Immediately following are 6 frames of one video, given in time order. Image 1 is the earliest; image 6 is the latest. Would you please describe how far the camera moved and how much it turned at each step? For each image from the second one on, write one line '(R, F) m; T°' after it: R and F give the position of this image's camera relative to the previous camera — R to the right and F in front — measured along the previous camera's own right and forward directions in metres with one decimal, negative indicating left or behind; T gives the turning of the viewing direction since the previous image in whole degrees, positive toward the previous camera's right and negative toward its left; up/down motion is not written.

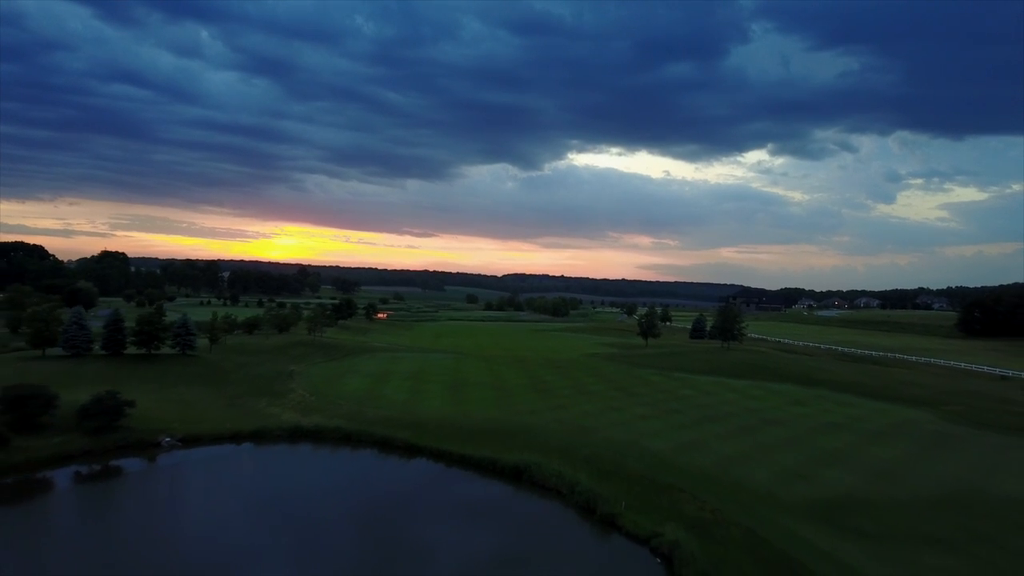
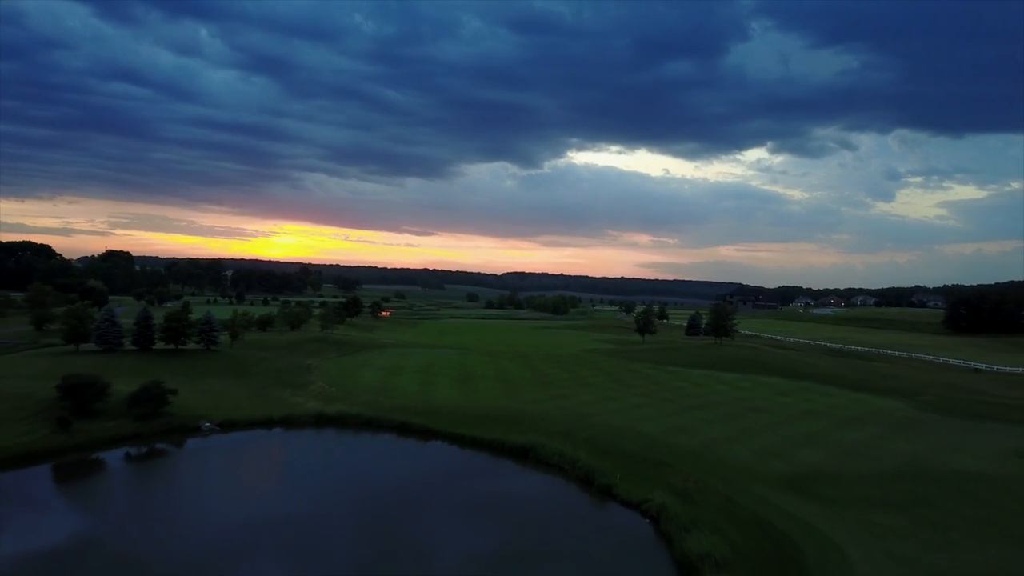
(-0.1, -1.2) m; 0°
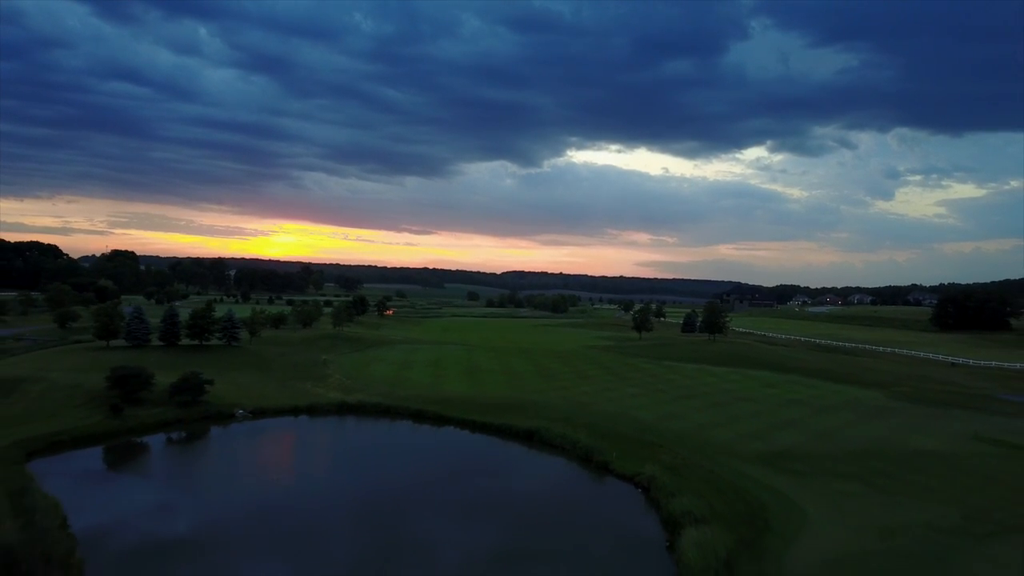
(-0.1, -1.2) m; 0°
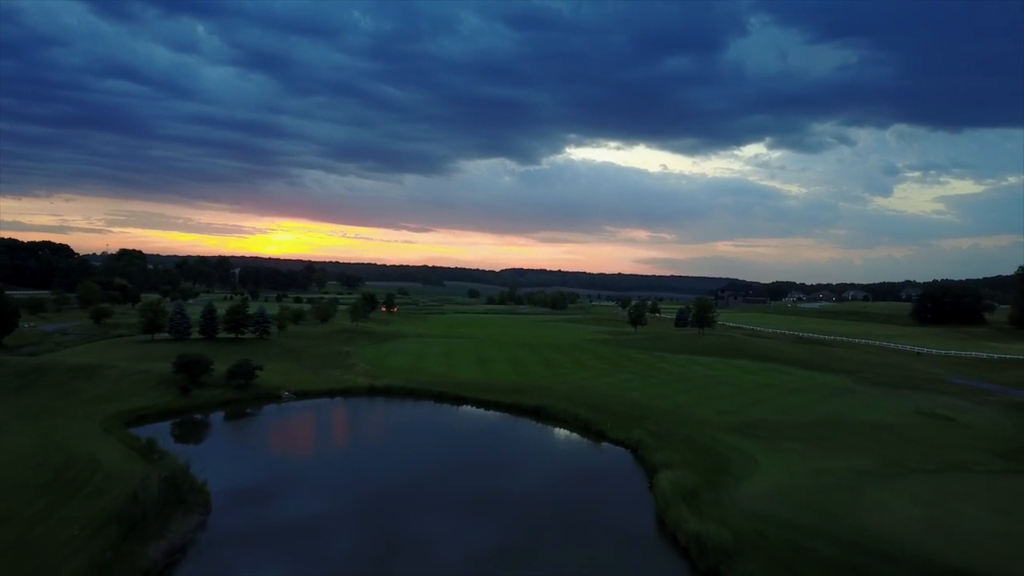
(-0.2, -2.0) m; 0°
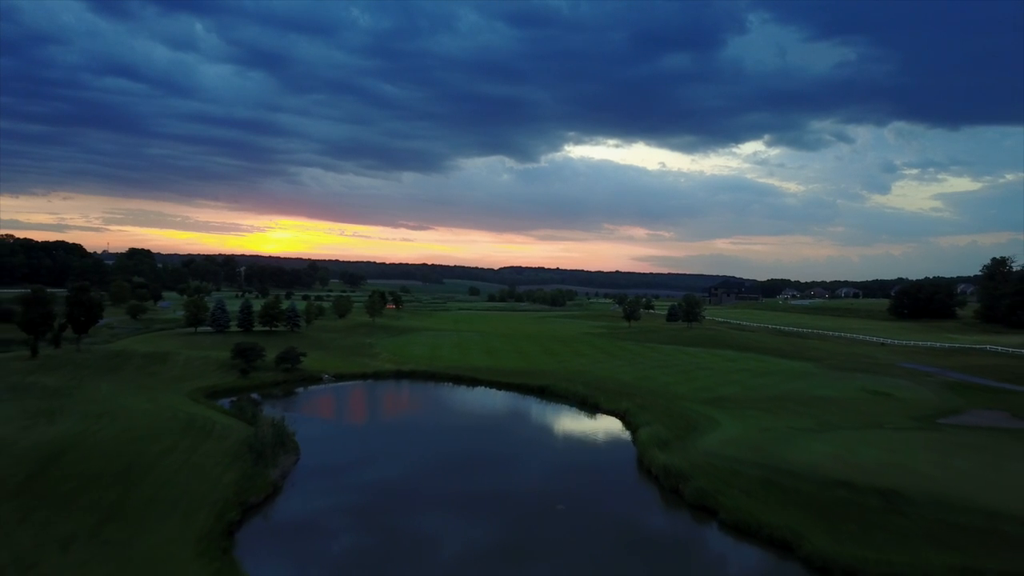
(-0.3, -2.5) m; 0°
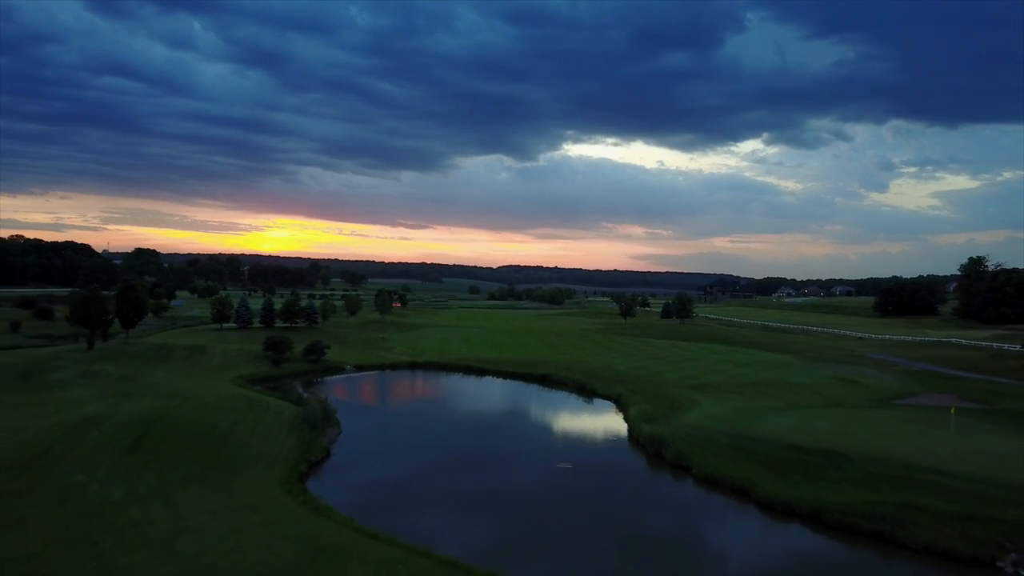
(-0.2, -1.8) m; 0°
